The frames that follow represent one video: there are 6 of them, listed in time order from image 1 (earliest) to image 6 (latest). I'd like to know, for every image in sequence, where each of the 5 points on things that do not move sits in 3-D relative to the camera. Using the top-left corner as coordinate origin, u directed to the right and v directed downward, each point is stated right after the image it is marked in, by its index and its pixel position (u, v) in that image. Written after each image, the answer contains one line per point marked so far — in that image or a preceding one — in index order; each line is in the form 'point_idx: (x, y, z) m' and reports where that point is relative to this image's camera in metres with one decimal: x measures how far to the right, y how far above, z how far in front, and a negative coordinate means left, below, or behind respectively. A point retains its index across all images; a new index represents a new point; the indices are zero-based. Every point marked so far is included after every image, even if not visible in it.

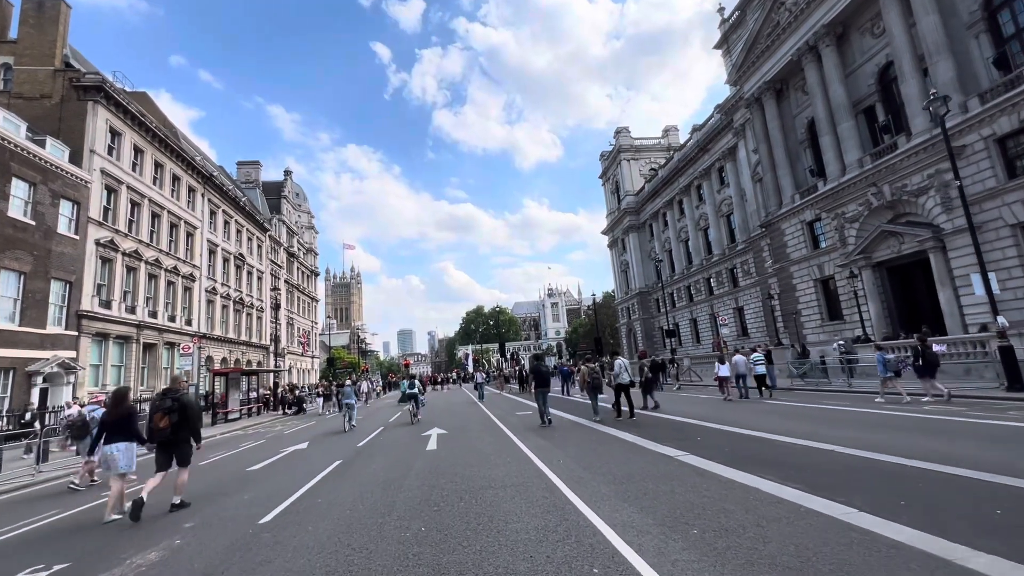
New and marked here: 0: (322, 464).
0: (-3.6, -3.3, +9.5) m
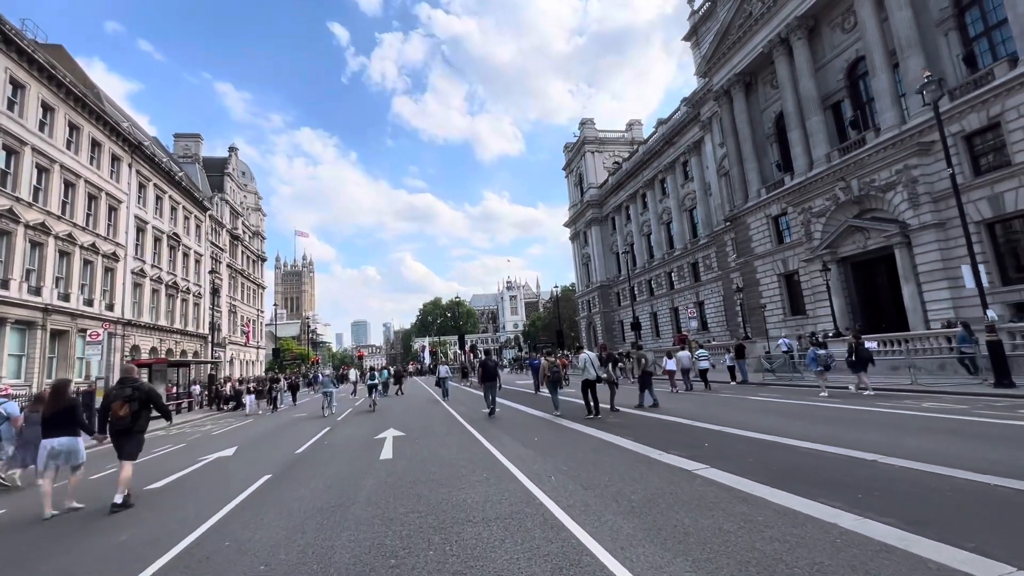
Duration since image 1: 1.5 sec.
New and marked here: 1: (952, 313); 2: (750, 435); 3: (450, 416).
0: (-4.0, -2.9, +7.7) m
1: (+17.0, -1.0, +19.7) m
2: (+3.6, -2.3, +7.8) m
3: (-1.7, -3.5, +13.7) m
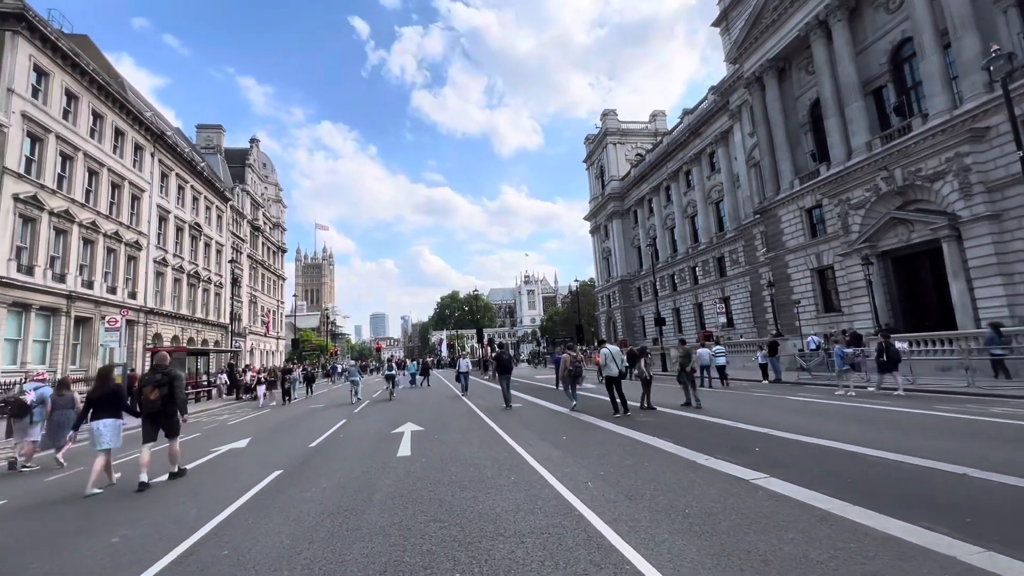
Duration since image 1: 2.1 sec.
0: (-3.6, -2.7, +7.2) m
1: (+17.8, -0.8, +18.4) m
2: (+4.0, -2.1, +7.1) m
3: (-1.1, -3.2, +13.2) m
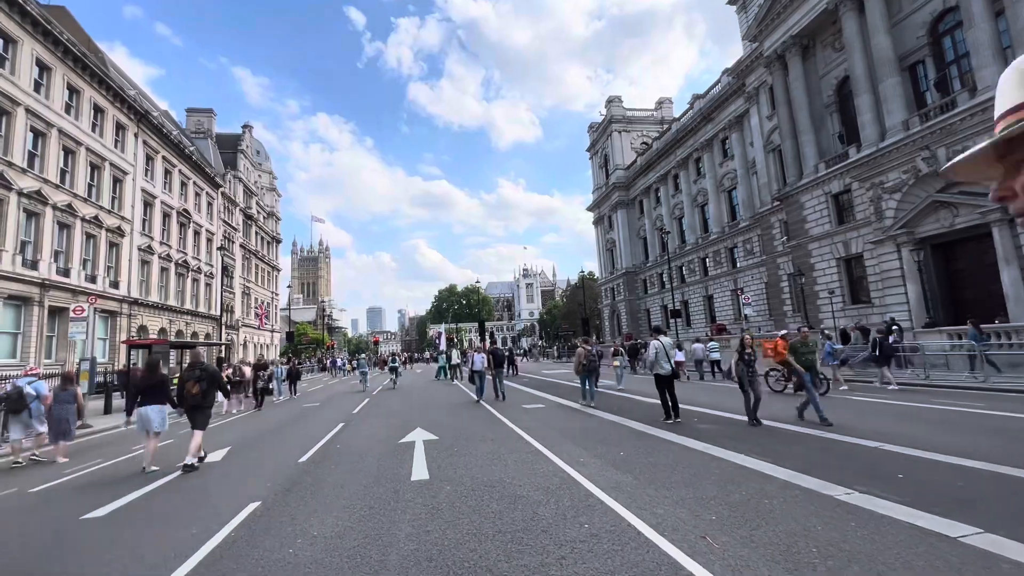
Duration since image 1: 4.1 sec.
0: (-3.1, -2.4, +5.4) m
1: (+18.3, -0.4, +16.8) m
2: (+4.6, -1.8, +5.4) m
3: (-0.6, -2.8, +11.4) m
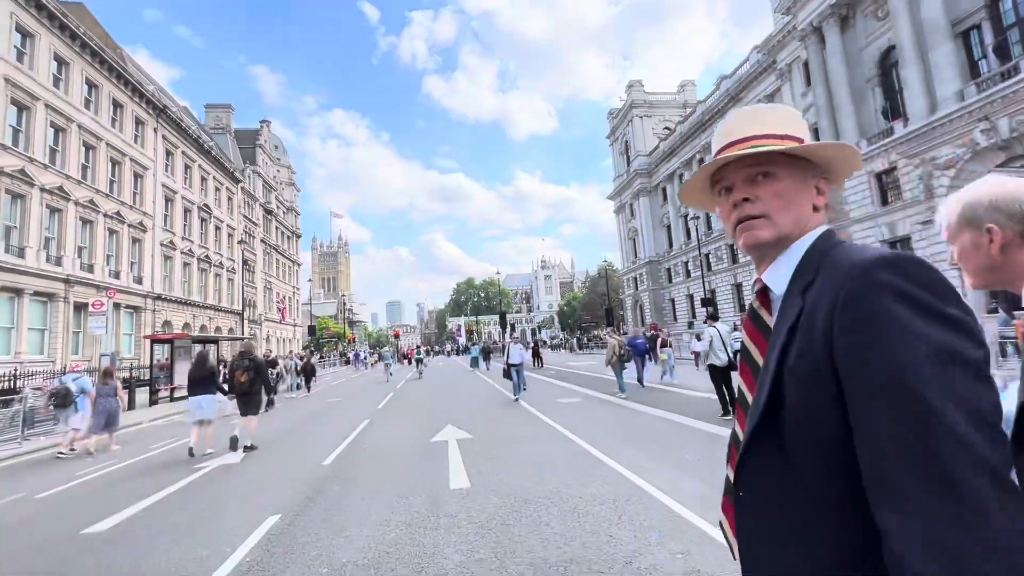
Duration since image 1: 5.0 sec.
0: (-2.6, -2.2, +4.7) m
1: (+19.2, +0.2, +15.3) m
2: (+5.1, -1.5, +4.4) m
3: (+0.1, -2.5, +10.7) m
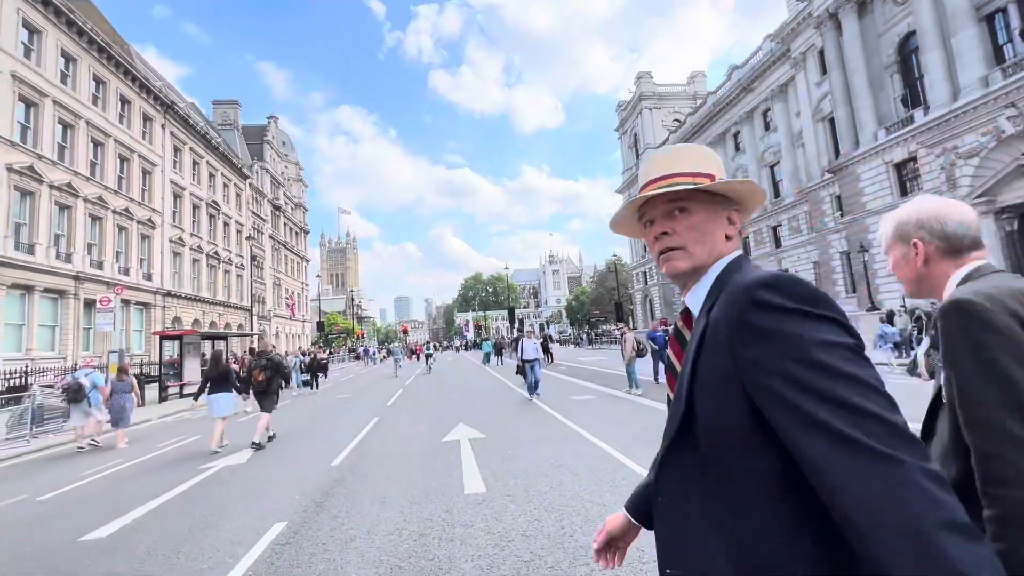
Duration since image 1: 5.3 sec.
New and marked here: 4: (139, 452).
0: (-2.4, -2.1, +4.5) m
1: (+19.5, +0.4, +14.7) m
2: (+5.3, -1.5, +4.0) m
3: (+0.4, -2.4, +10.4) m
4: (-7.8, -3.4, +10.6) m
